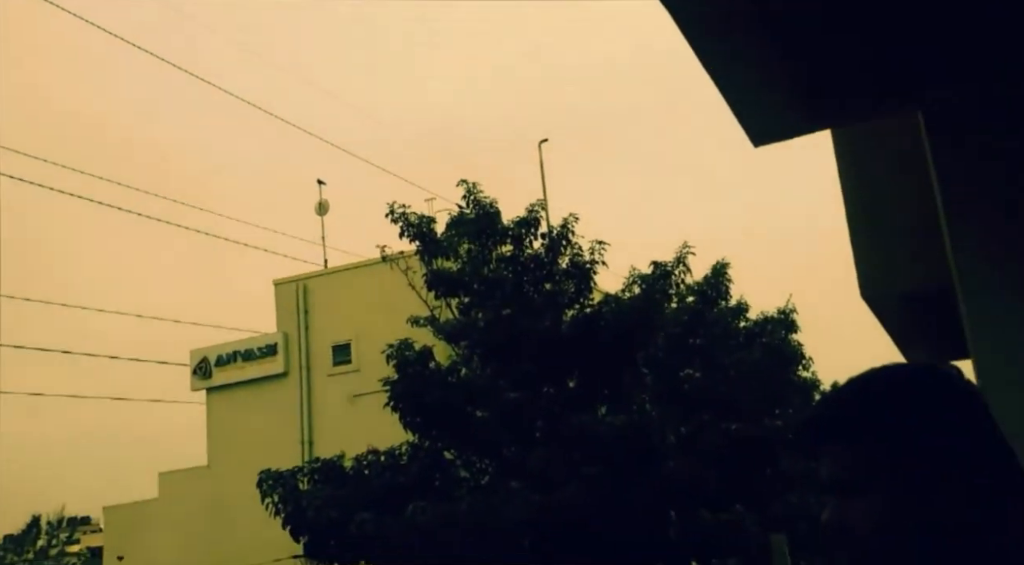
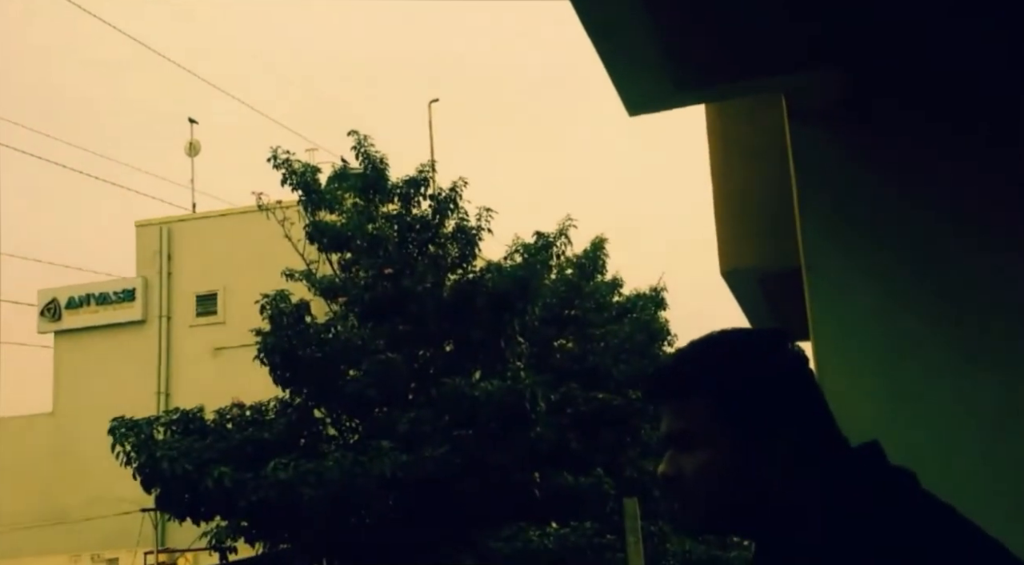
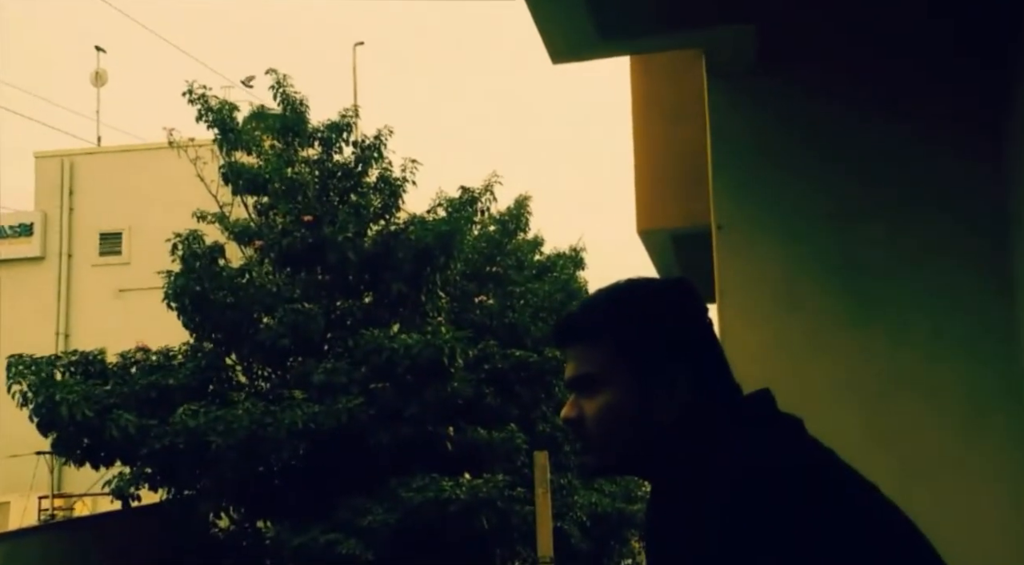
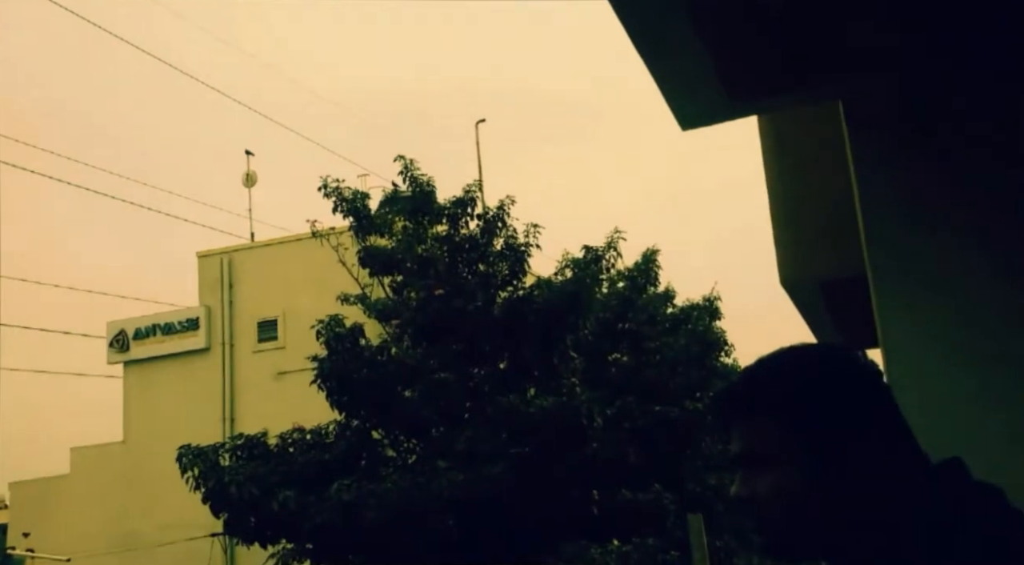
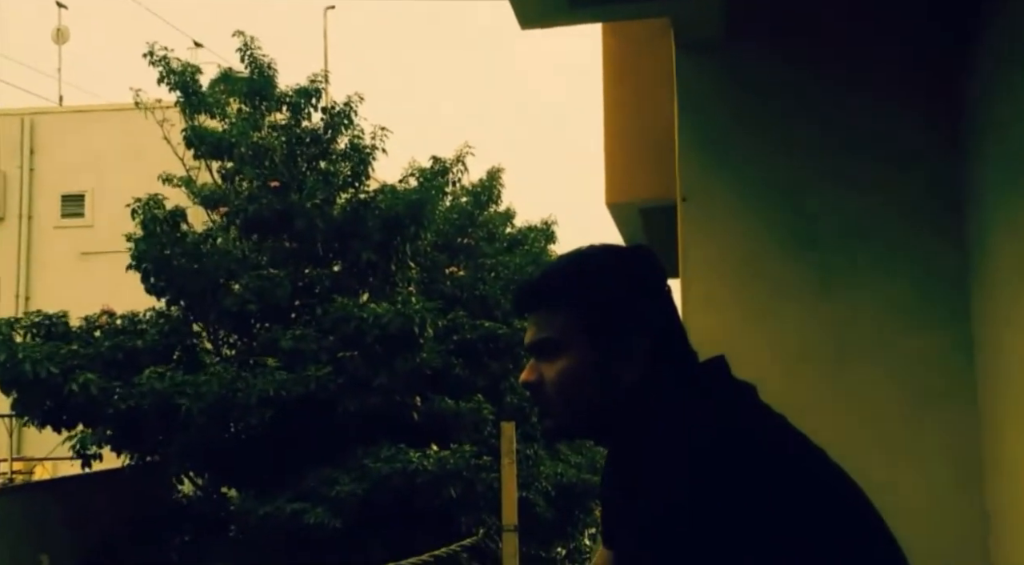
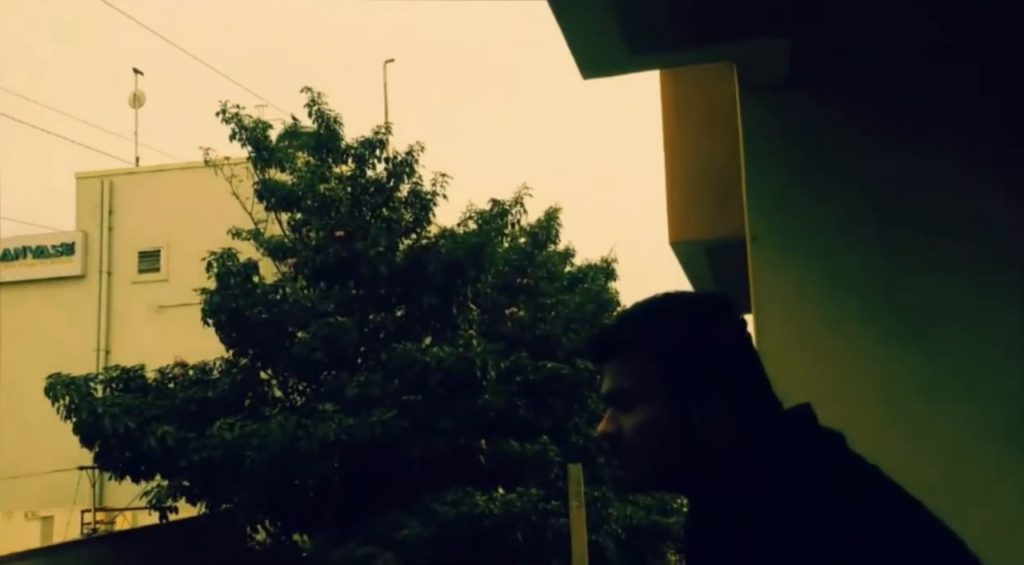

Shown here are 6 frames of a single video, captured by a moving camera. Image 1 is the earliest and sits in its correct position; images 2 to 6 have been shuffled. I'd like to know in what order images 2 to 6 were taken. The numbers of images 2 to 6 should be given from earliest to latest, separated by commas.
4, 2, 6, 3, 5
